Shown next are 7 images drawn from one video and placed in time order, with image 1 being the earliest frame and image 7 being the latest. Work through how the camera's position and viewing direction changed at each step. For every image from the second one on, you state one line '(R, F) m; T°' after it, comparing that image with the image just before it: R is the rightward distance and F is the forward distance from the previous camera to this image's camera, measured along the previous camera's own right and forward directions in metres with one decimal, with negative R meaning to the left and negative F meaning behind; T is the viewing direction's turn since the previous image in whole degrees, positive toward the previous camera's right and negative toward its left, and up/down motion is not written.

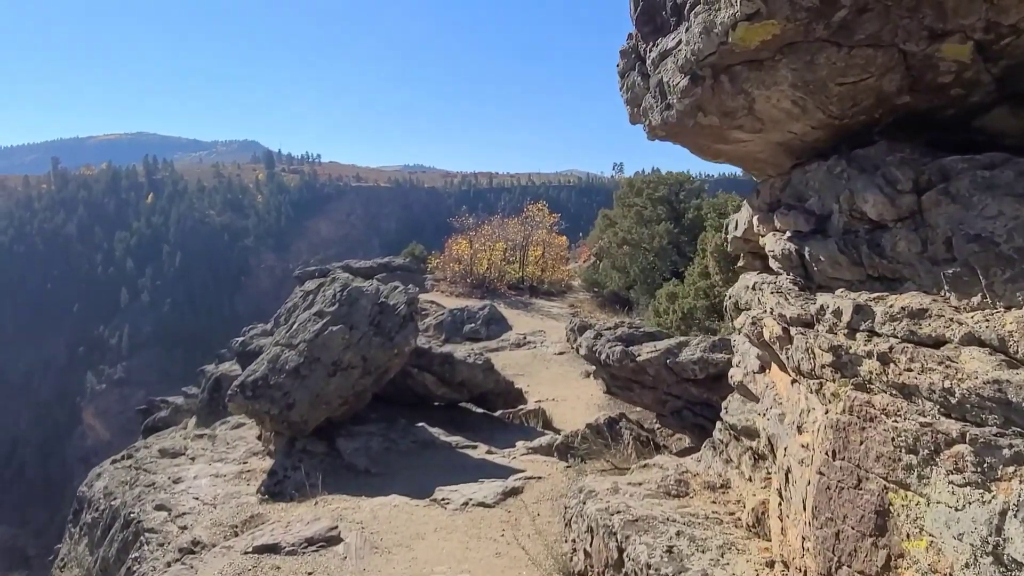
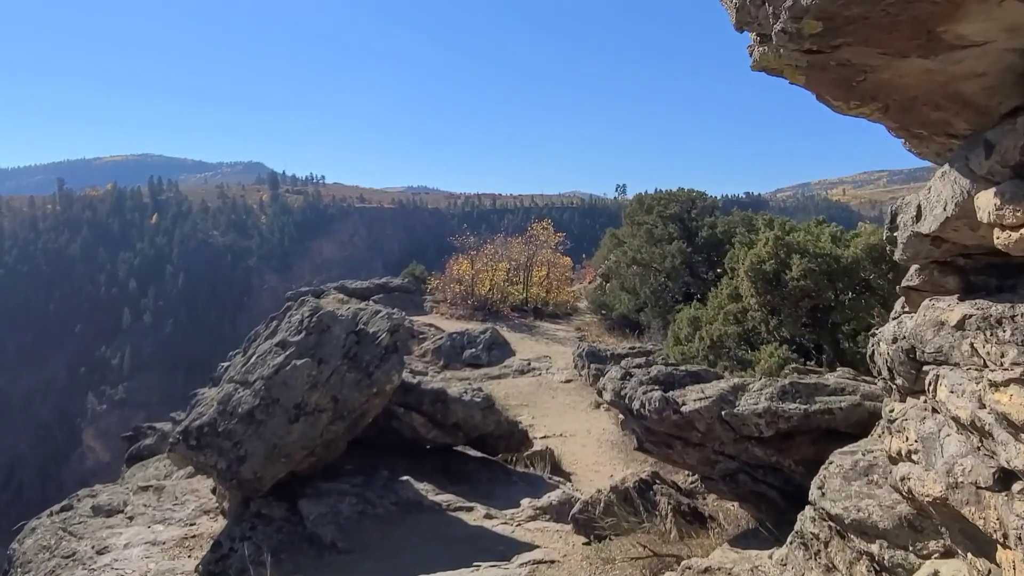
(0.0, +1.5) m; 0°
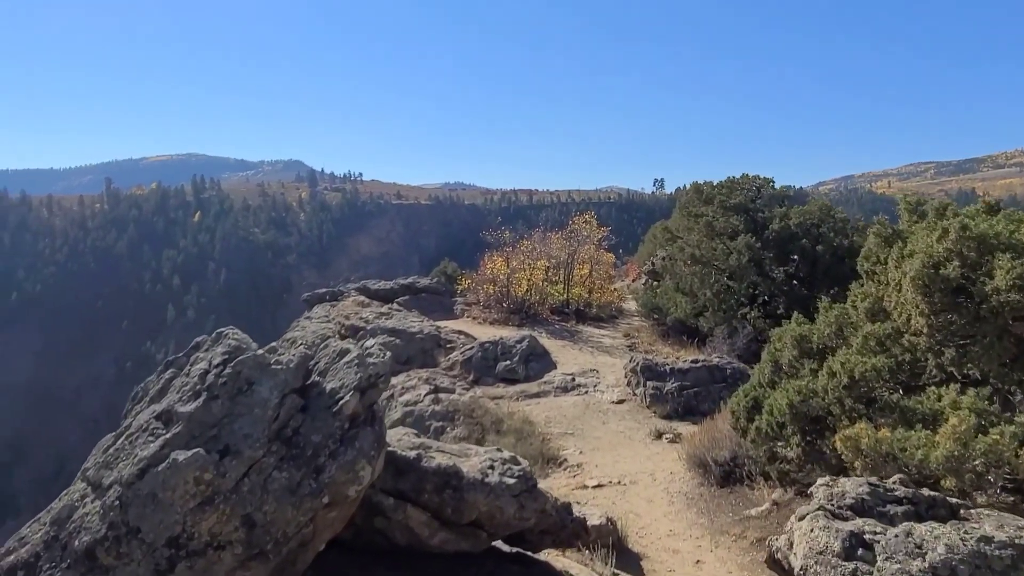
(-0.1, +3.2) m; -3°
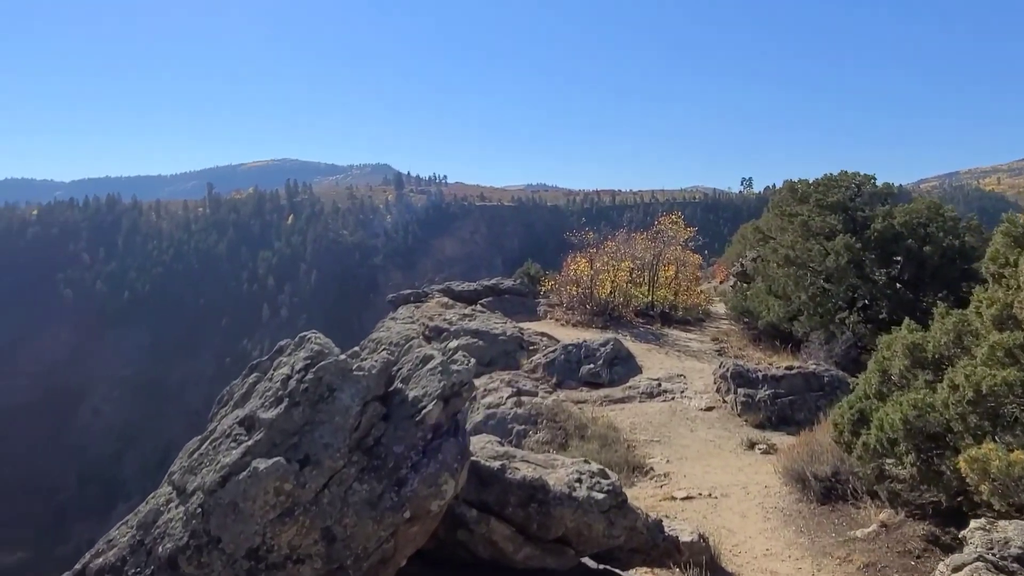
(-0.1, +0.3) m; -6°
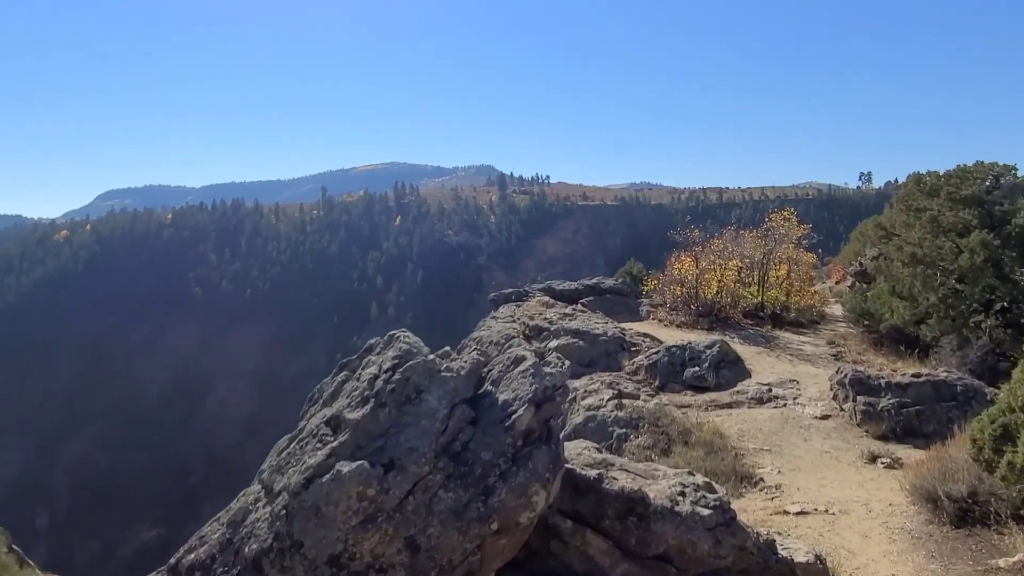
(0.0, +0.3) m; -8°
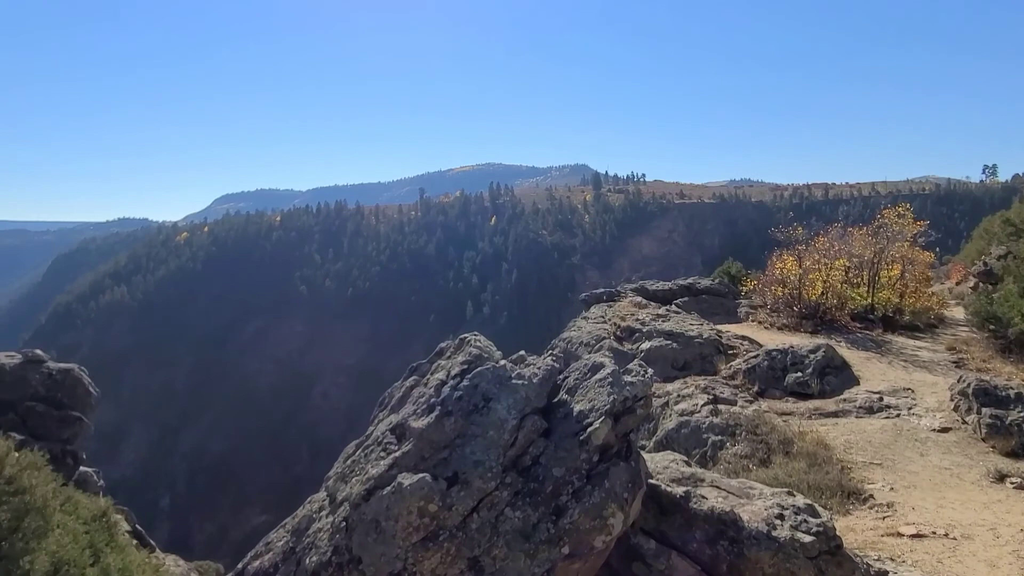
(+0.1, +0.3) m; -7°
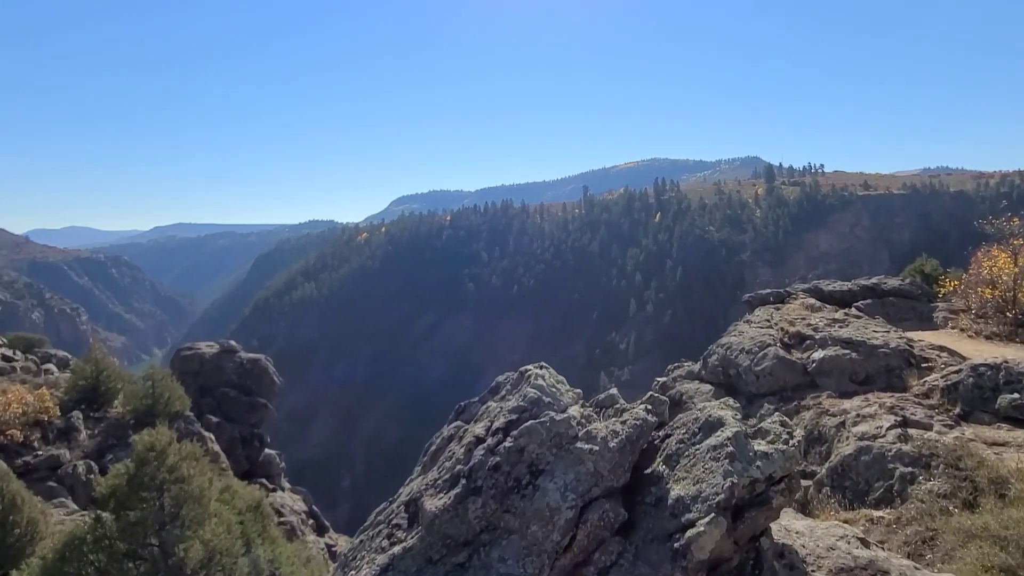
(+0.3, +1.3) m; -13°
